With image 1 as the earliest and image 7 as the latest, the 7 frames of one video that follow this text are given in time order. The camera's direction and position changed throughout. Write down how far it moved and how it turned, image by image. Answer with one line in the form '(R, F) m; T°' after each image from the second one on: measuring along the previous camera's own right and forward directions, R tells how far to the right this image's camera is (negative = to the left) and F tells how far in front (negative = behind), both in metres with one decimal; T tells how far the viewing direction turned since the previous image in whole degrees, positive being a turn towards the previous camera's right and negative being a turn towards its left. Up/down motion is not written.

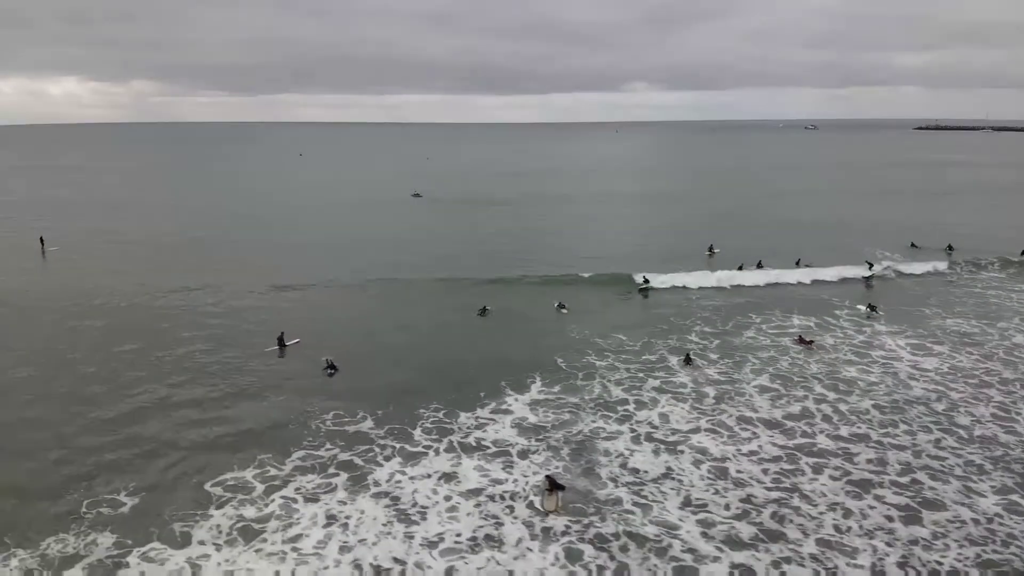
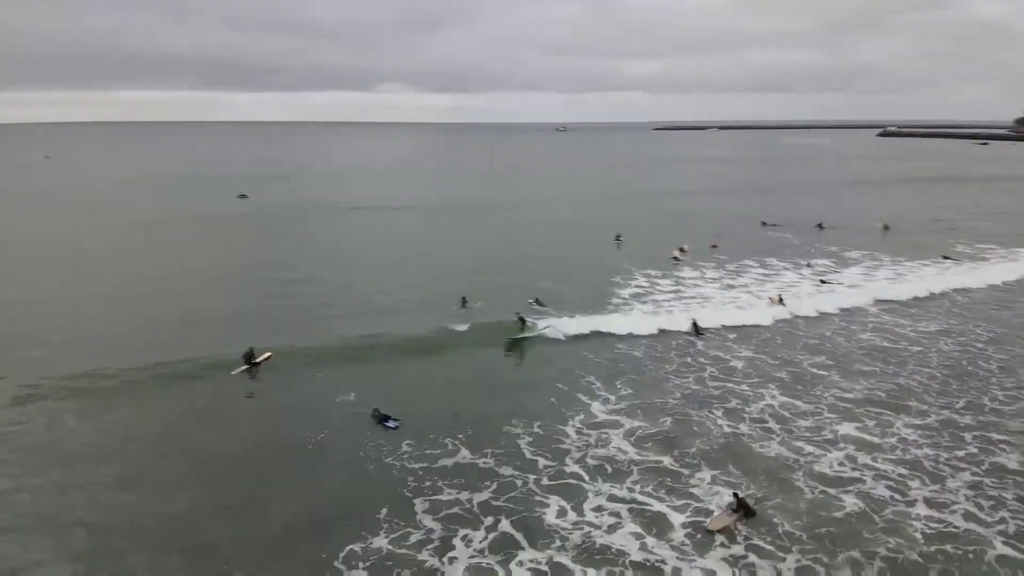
(-7.4, +5.4) m; +14°
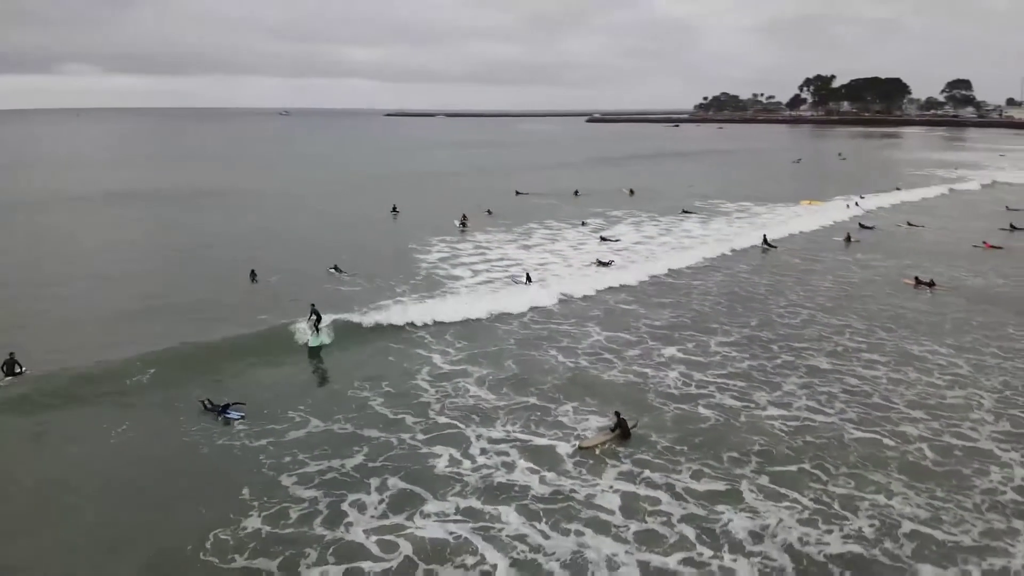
(-2.0, +1.6) m; +19°
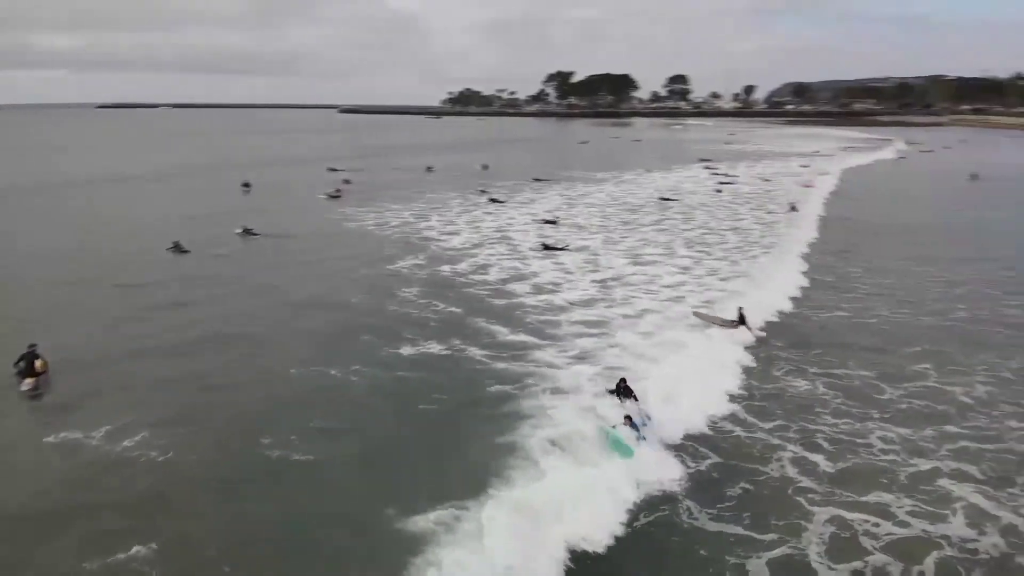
(-6.2, +1.7) m; +16°
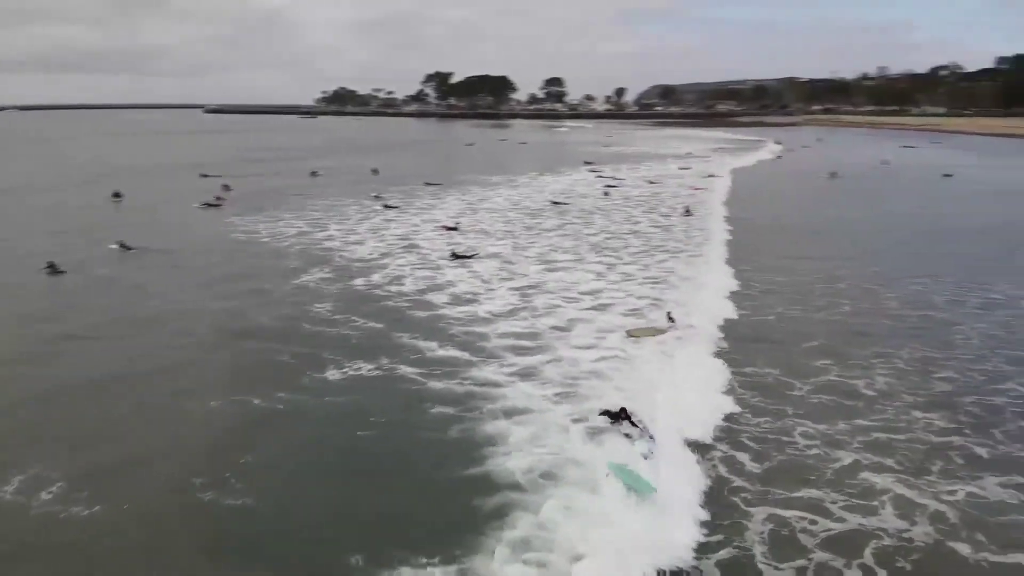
(-0.7, +0.1) m; +9°
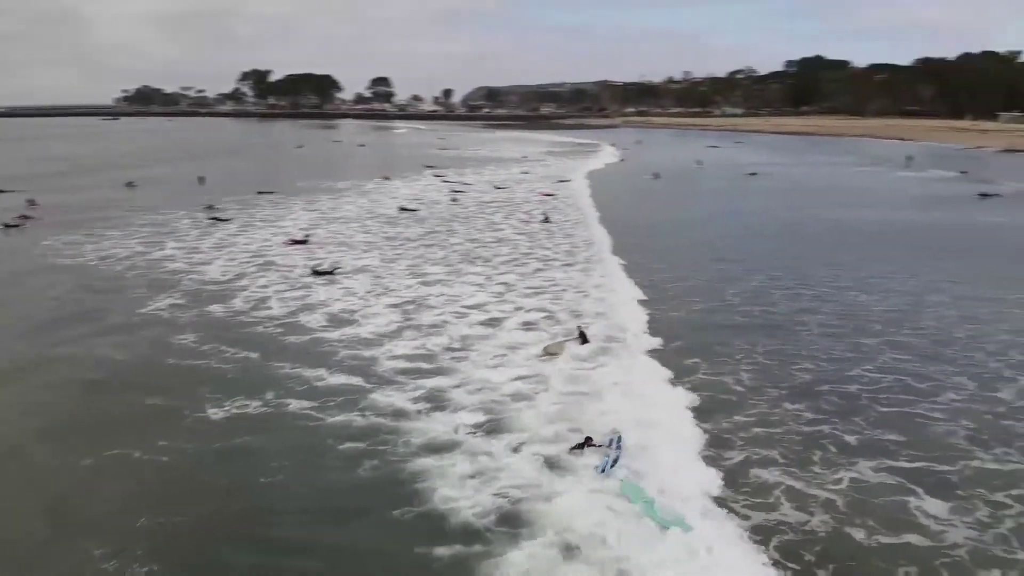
(-0.8, +0.1) m; +12°
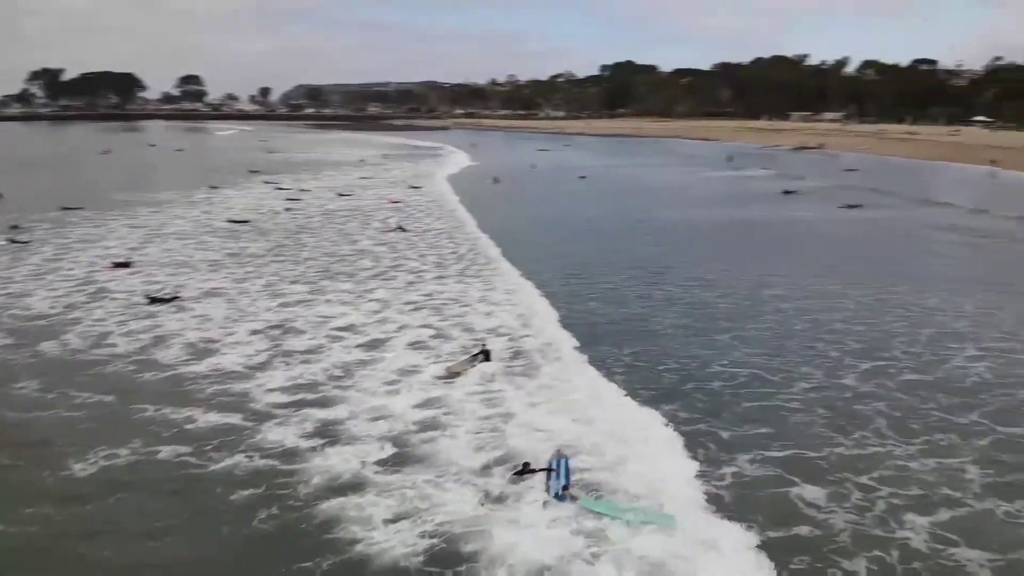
(-0.7, 0.0) m; +12°
